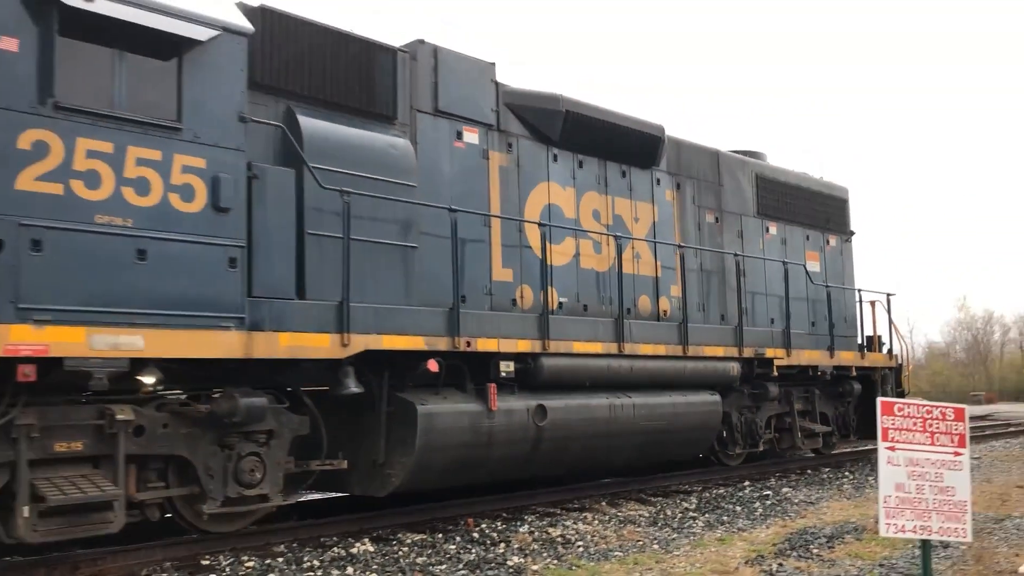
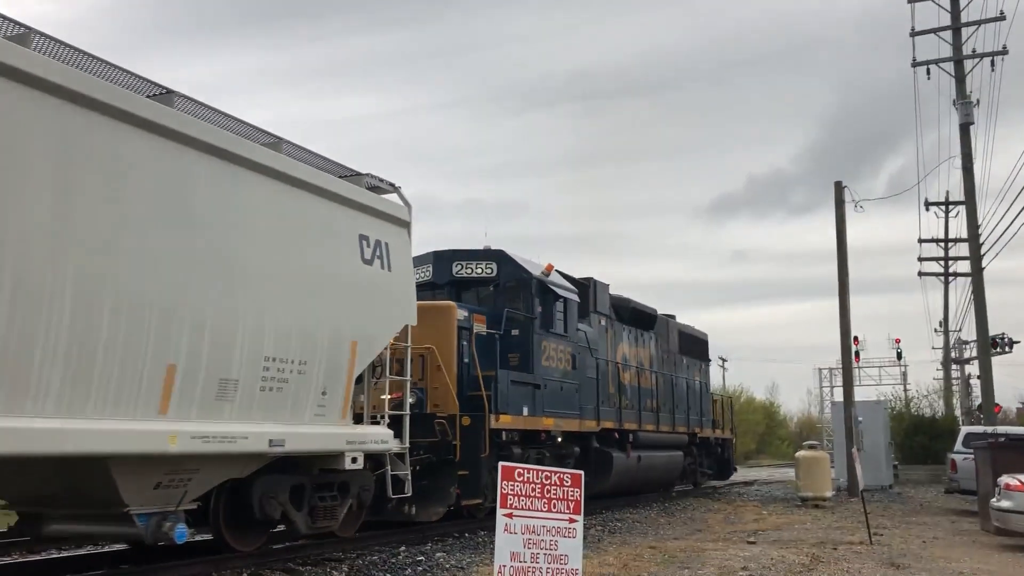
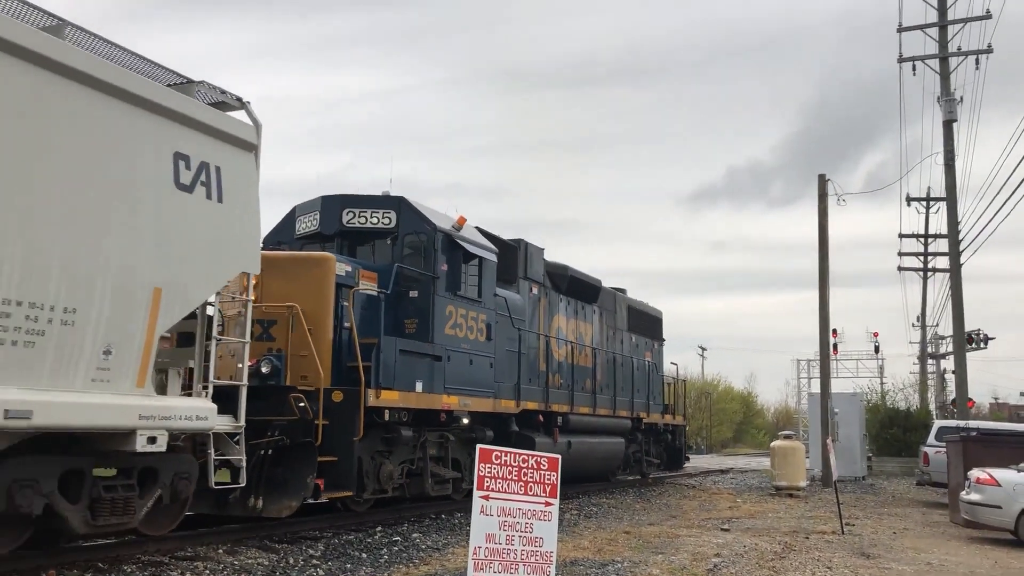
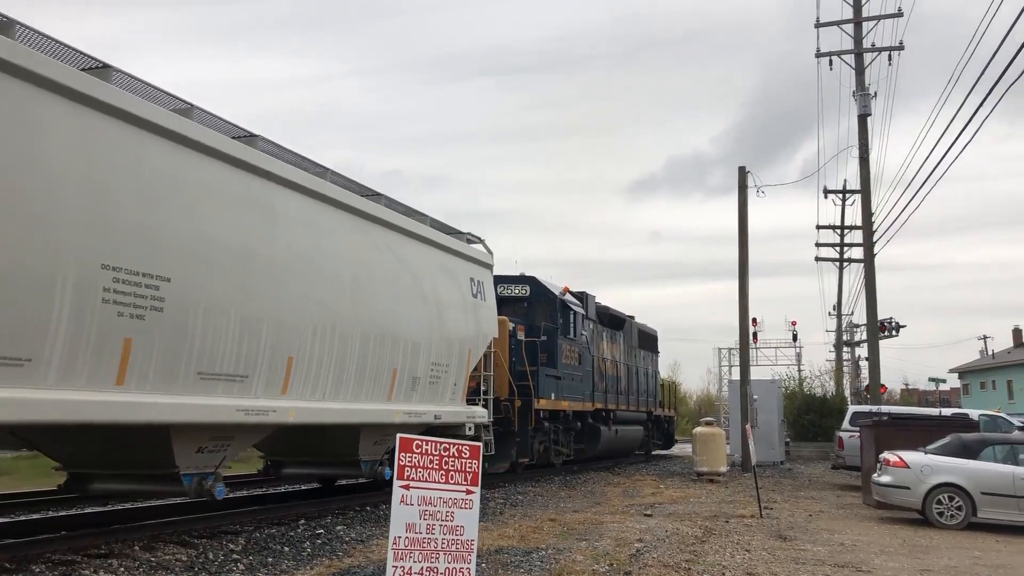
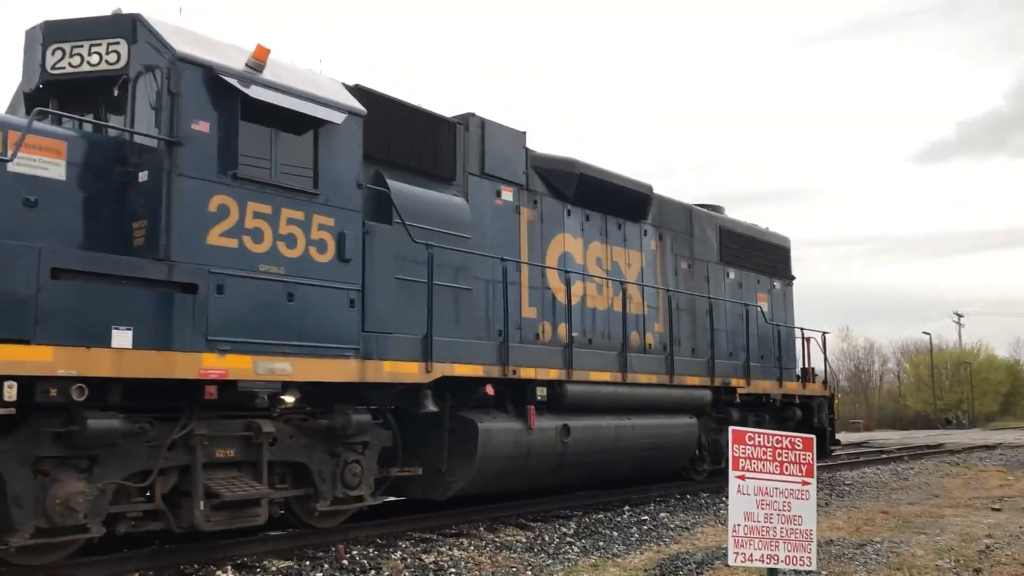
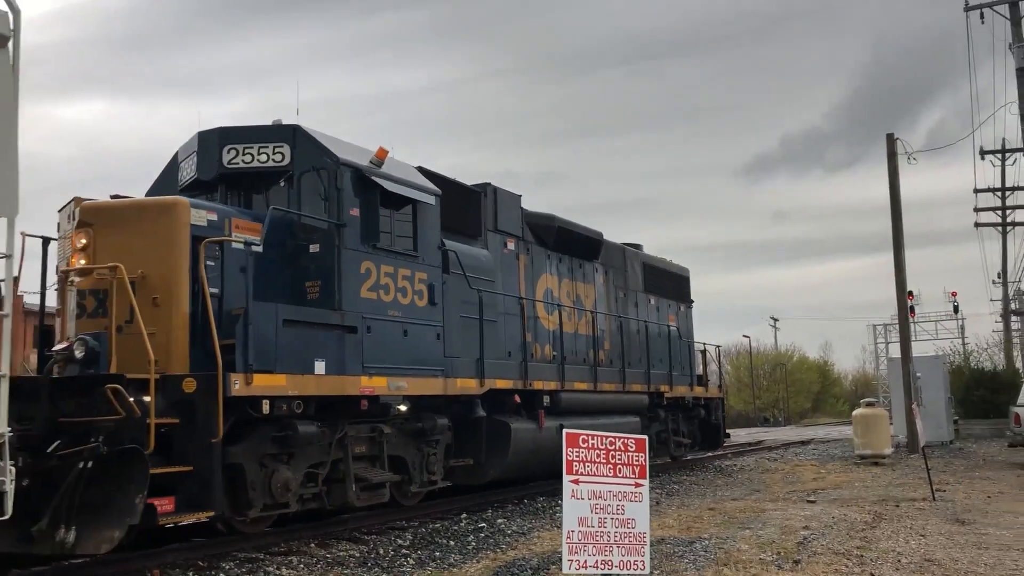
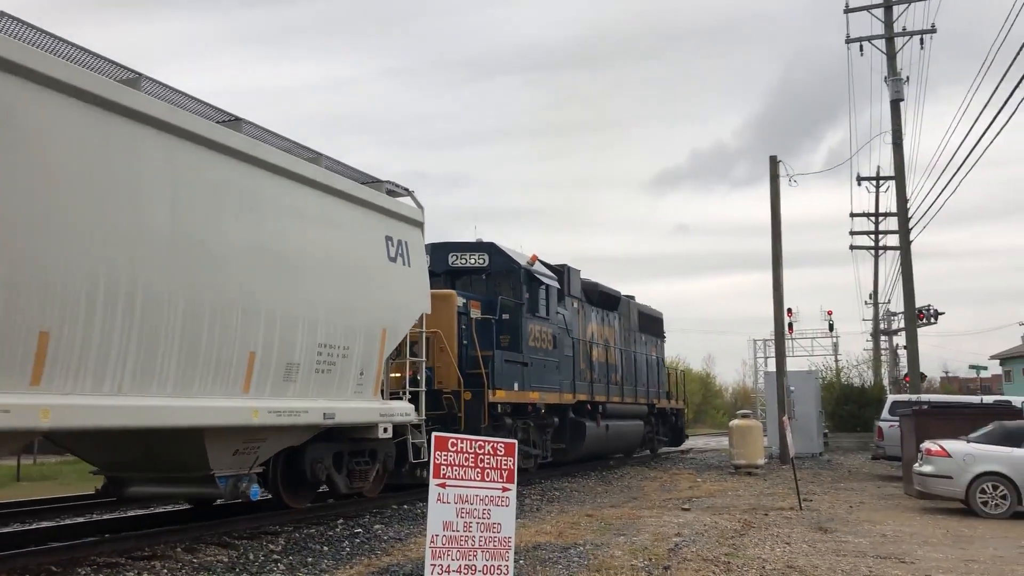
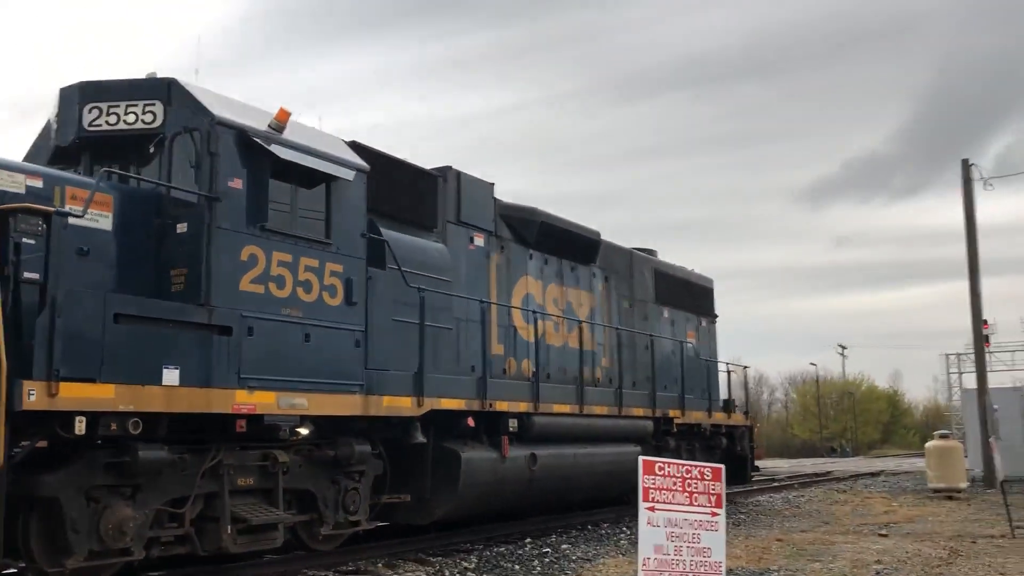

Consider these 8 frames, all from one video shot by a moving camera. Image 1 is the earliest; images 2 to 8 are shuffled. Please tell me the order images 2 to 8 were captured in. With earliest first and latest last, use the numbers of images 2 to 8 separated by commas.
5, 8, 6, 3, 2, 7, 4
